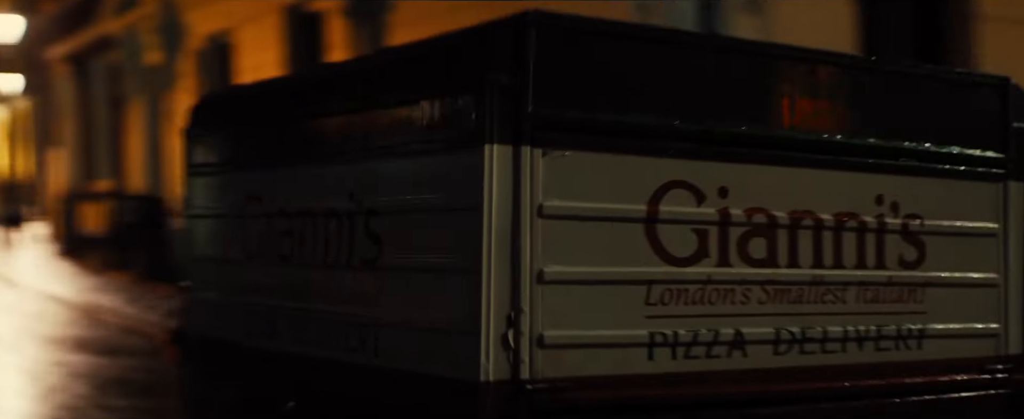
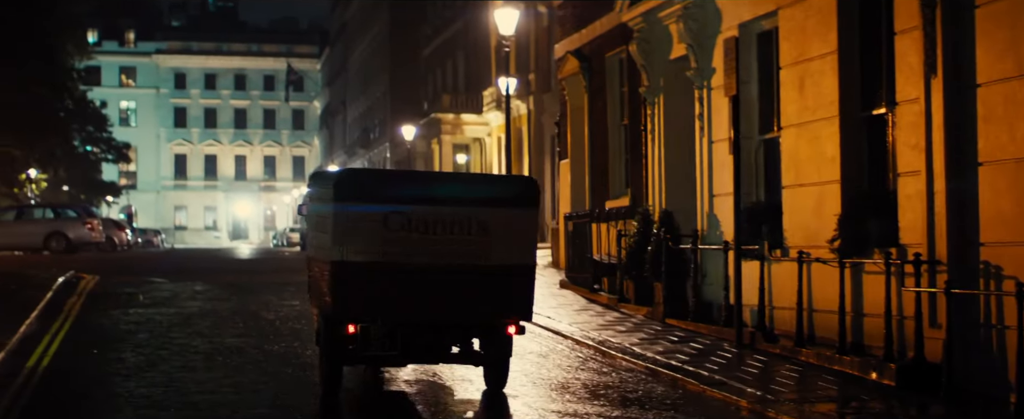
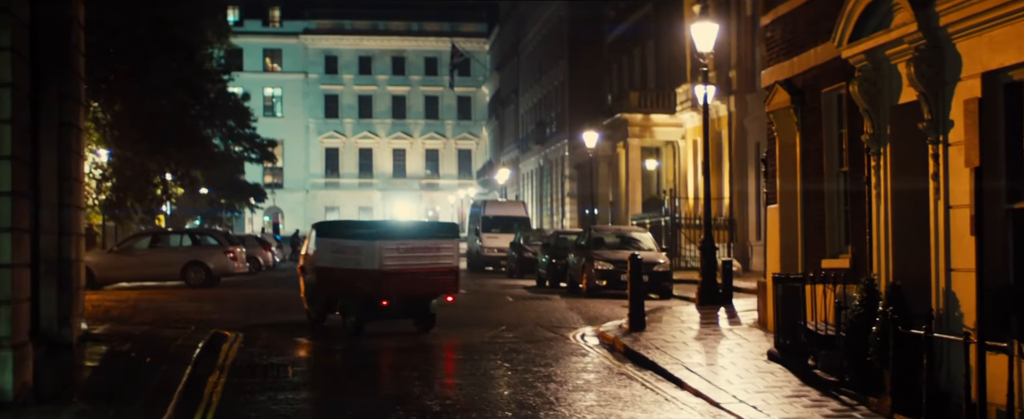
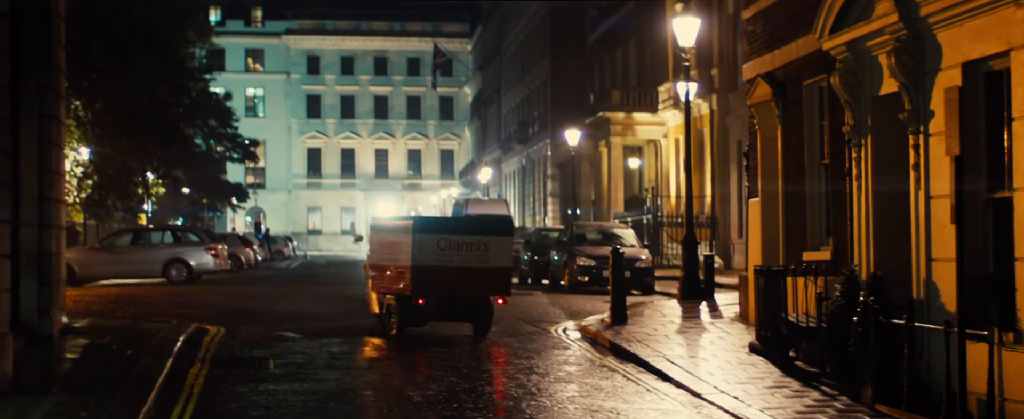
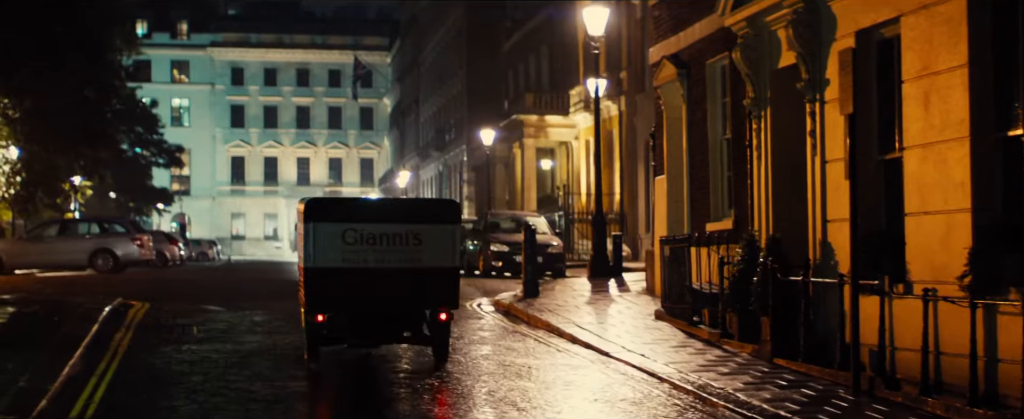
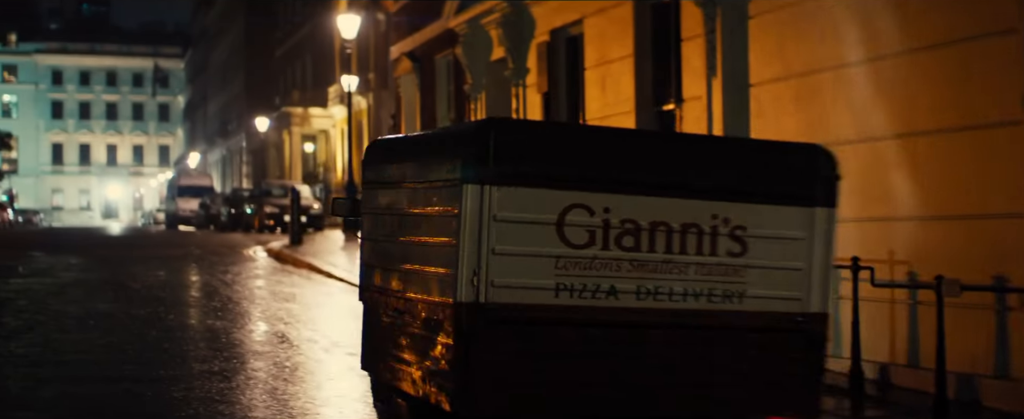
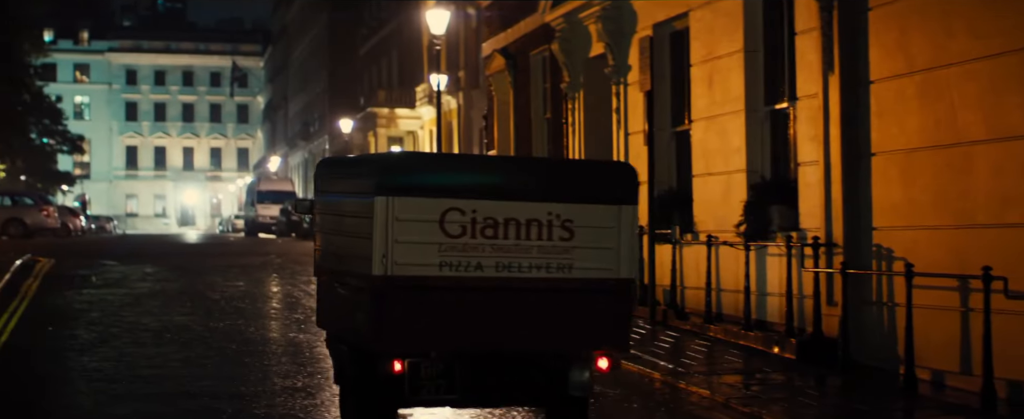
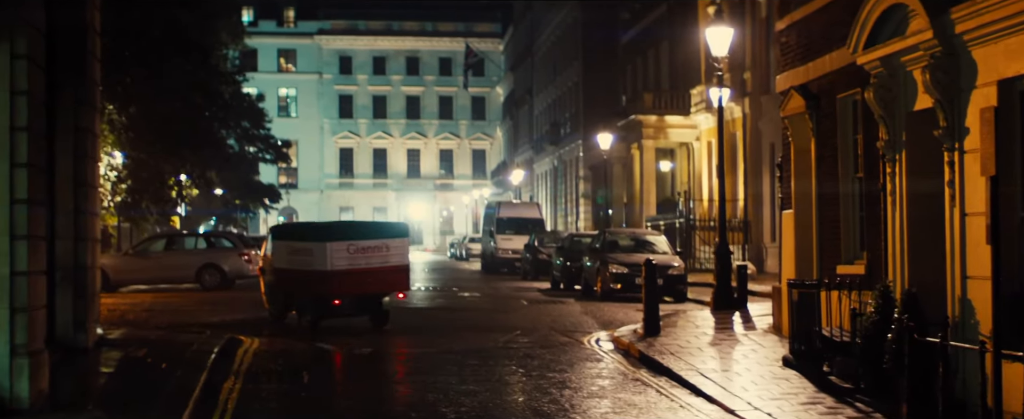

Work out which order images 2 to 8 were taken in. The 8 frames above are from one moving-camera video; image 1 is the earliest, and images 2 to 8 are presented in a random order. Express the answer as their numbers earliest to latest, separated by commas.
6, 7, 2, 5, 4, 3, 8
